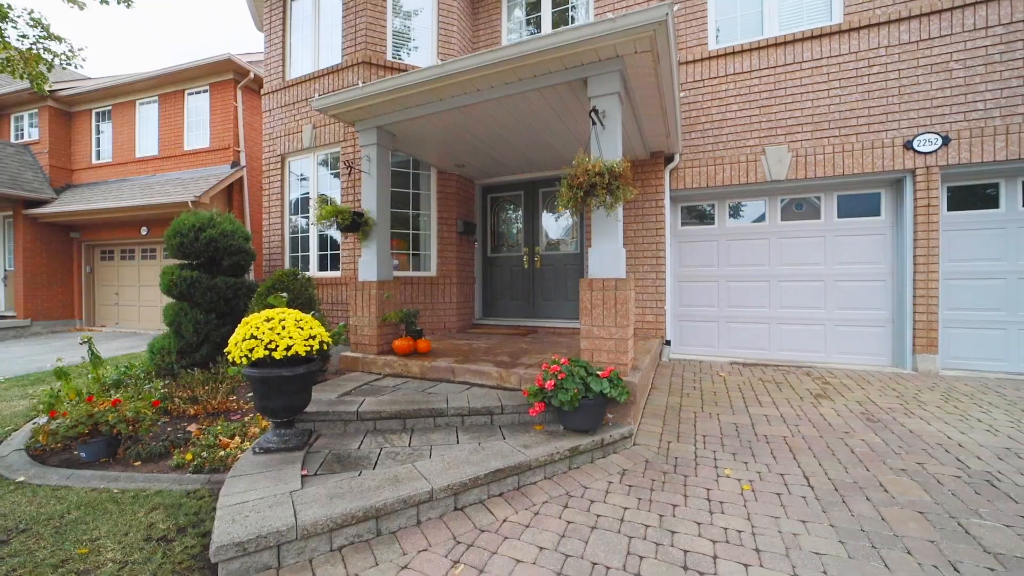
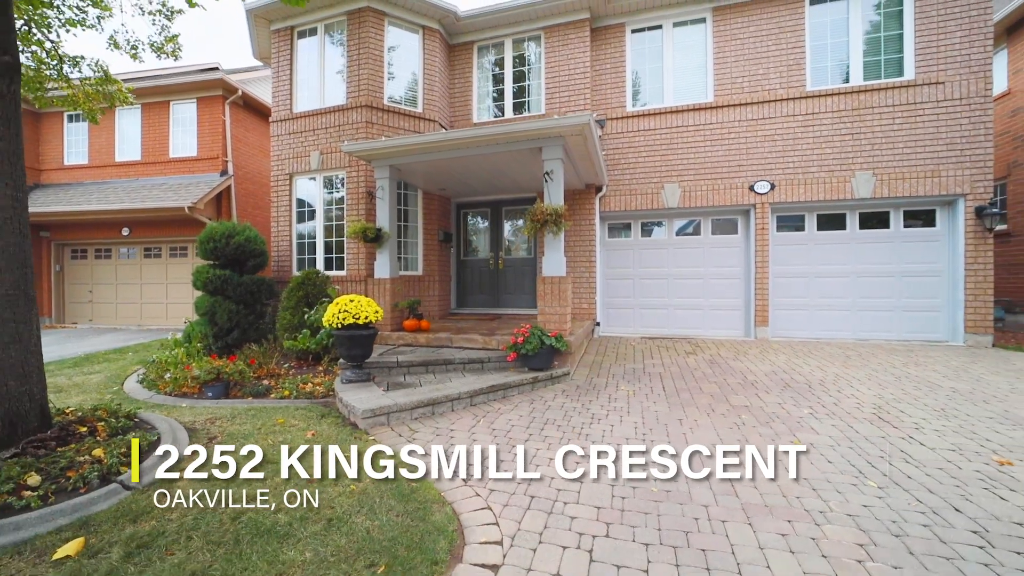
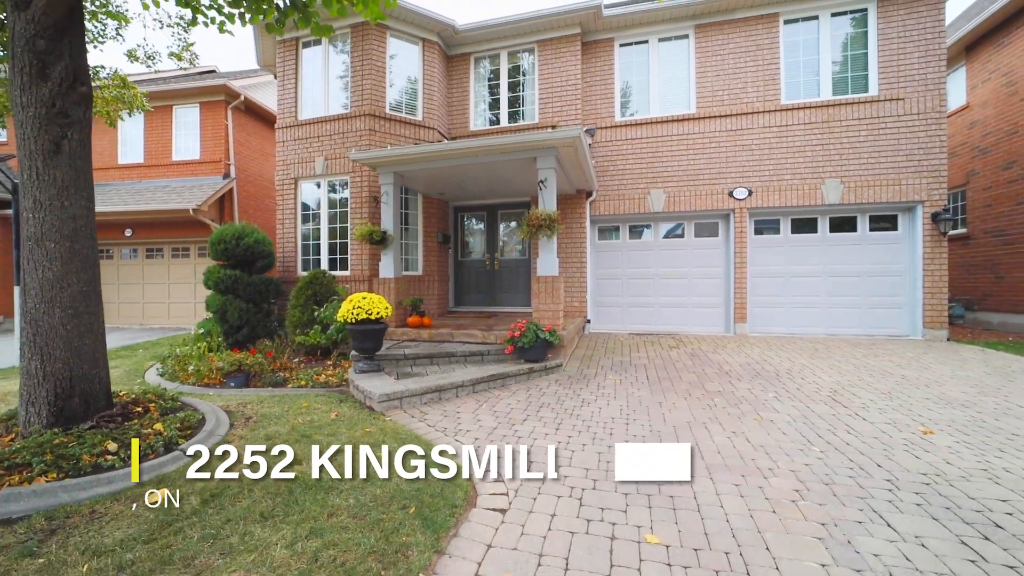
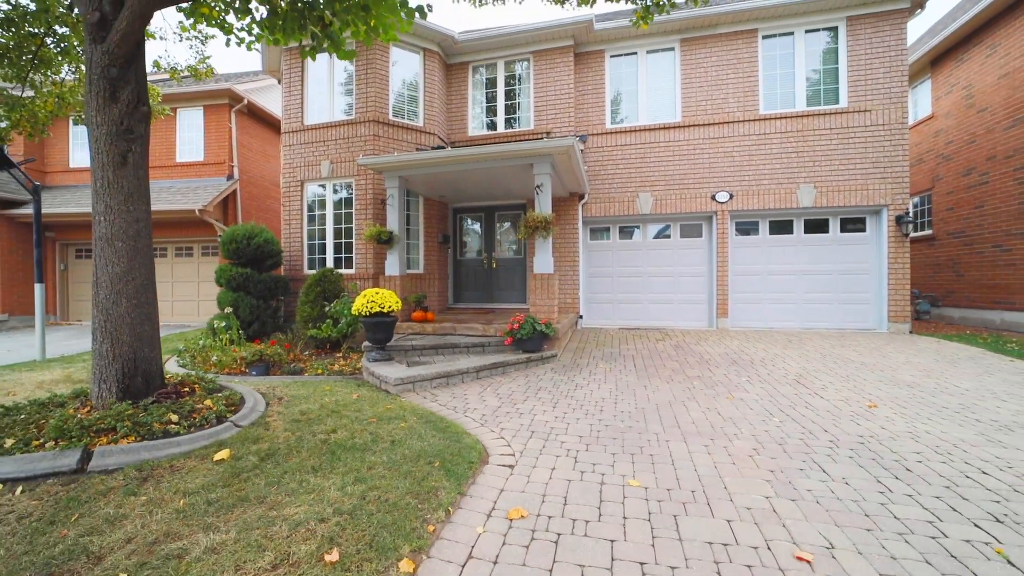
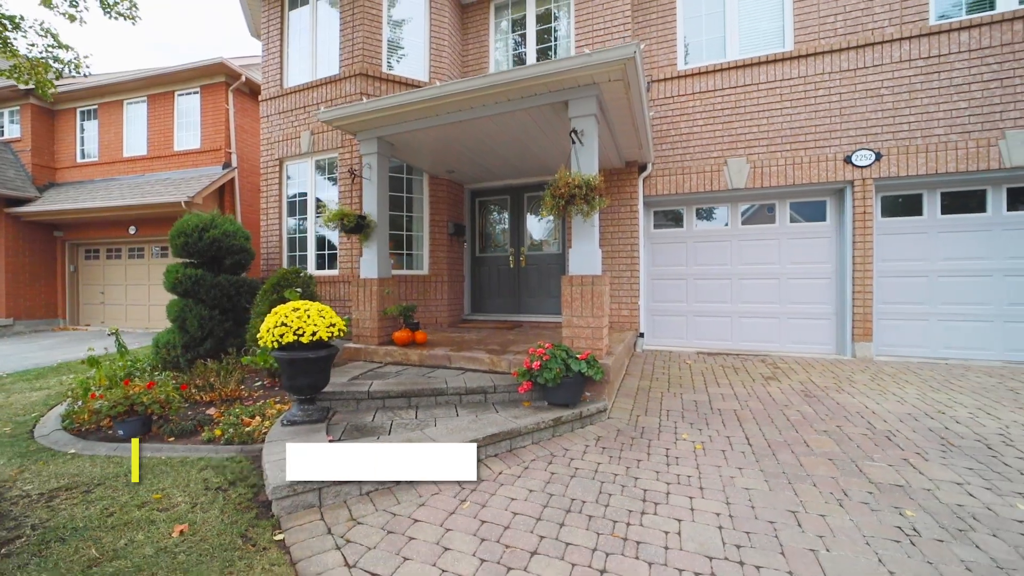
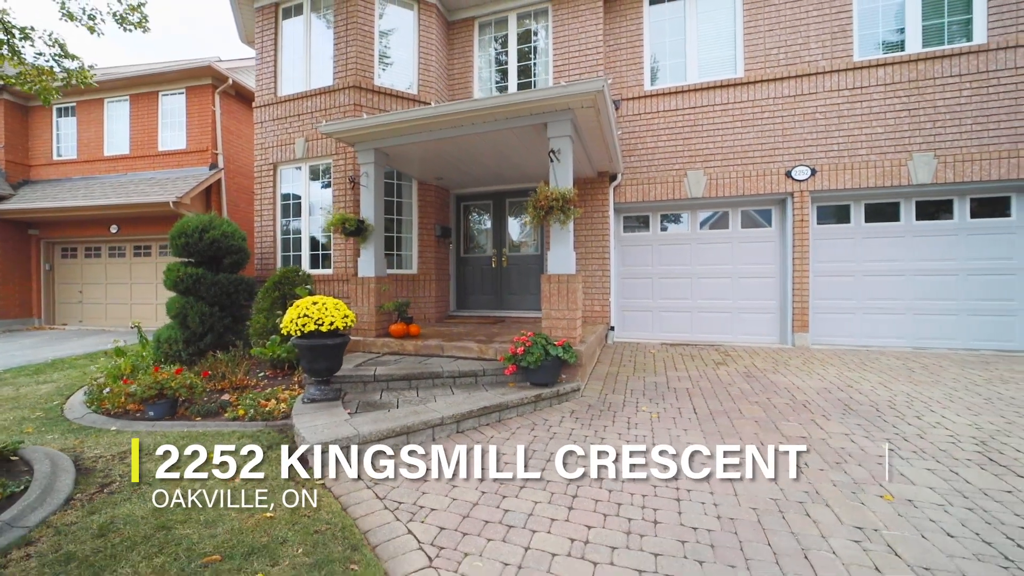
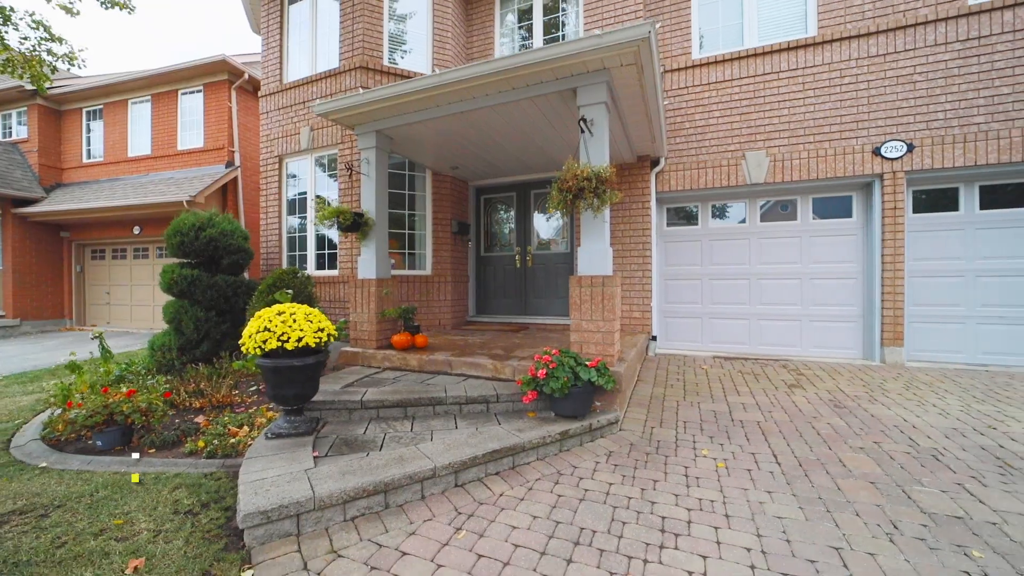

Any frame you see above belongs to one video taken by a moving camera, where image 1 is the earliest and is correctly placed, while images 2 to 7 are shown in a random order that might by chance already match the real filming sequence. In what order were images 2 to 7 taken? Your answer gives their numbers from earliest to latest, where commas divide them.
7, 5, 6, 2, 3, 4
